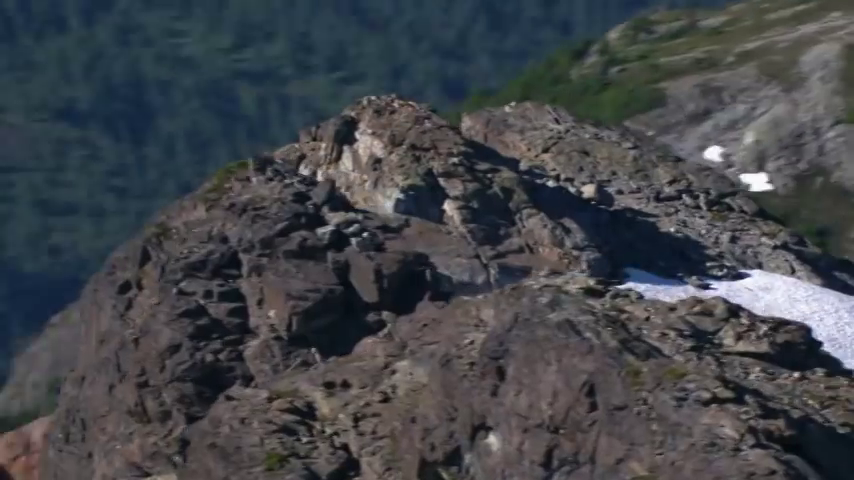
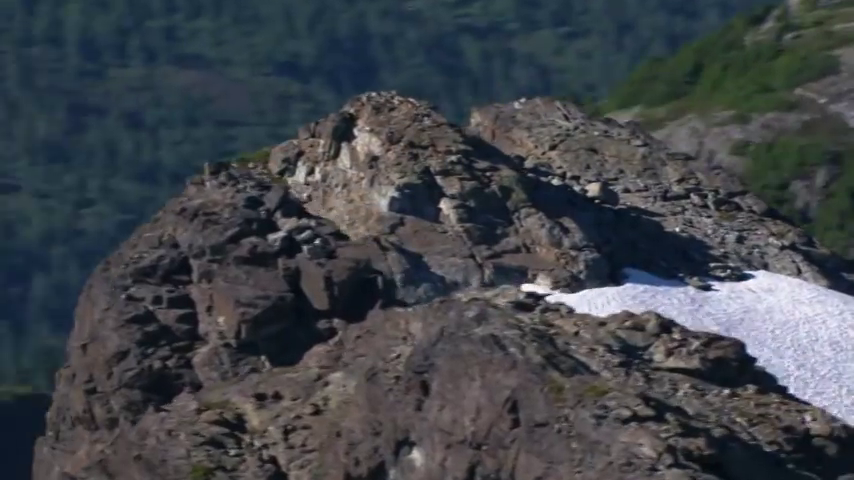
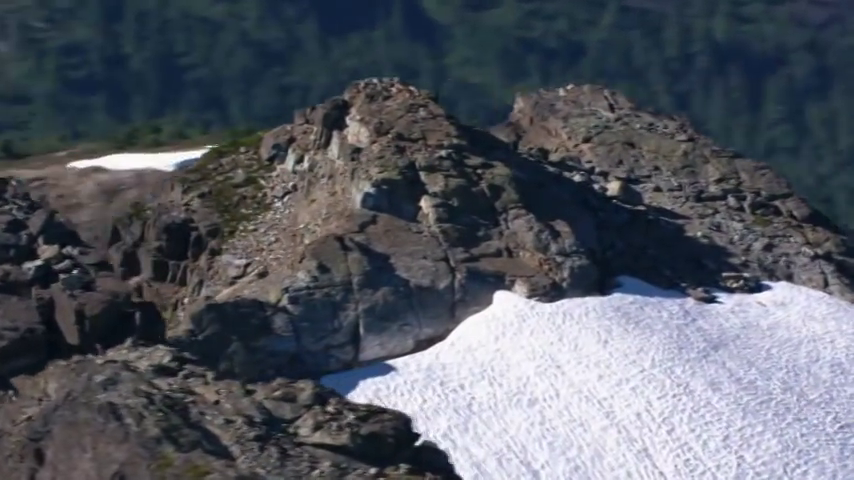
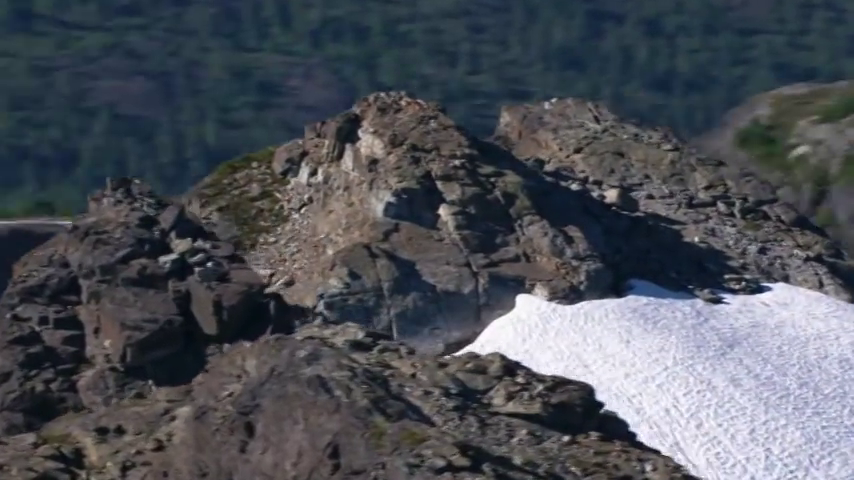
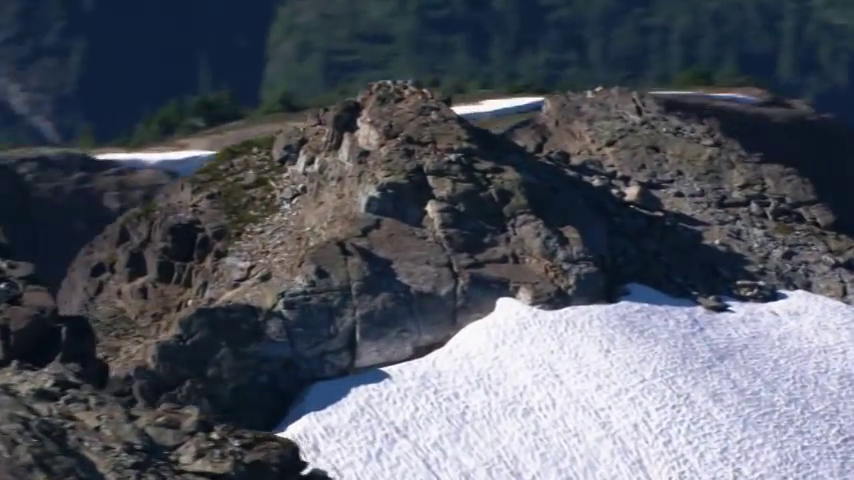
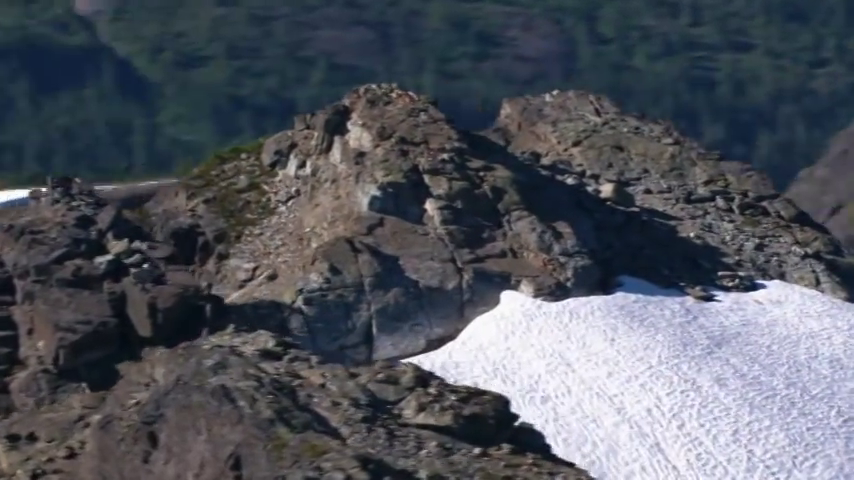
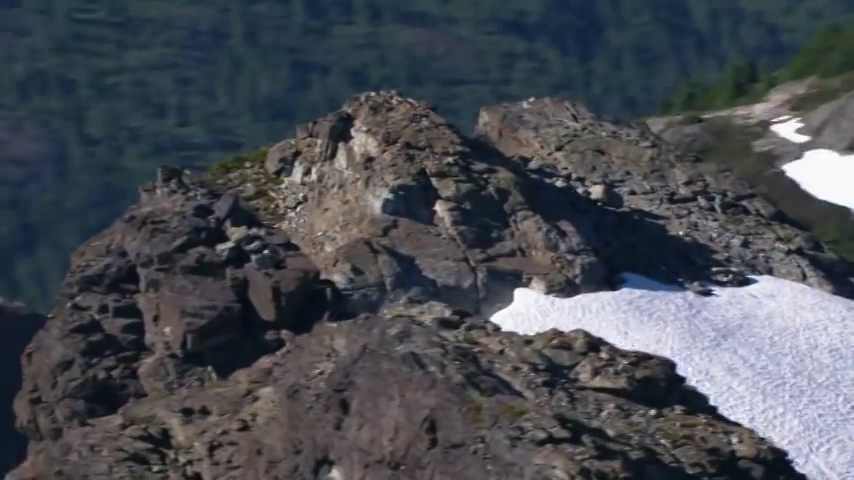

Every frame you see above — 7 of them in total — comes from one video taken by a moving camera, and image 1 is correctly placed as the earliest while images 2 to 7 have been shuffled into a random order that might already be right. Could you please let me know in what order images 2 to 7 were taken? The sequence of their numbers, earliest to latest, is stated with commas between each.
2, 7, 4, 6, 3, 5
